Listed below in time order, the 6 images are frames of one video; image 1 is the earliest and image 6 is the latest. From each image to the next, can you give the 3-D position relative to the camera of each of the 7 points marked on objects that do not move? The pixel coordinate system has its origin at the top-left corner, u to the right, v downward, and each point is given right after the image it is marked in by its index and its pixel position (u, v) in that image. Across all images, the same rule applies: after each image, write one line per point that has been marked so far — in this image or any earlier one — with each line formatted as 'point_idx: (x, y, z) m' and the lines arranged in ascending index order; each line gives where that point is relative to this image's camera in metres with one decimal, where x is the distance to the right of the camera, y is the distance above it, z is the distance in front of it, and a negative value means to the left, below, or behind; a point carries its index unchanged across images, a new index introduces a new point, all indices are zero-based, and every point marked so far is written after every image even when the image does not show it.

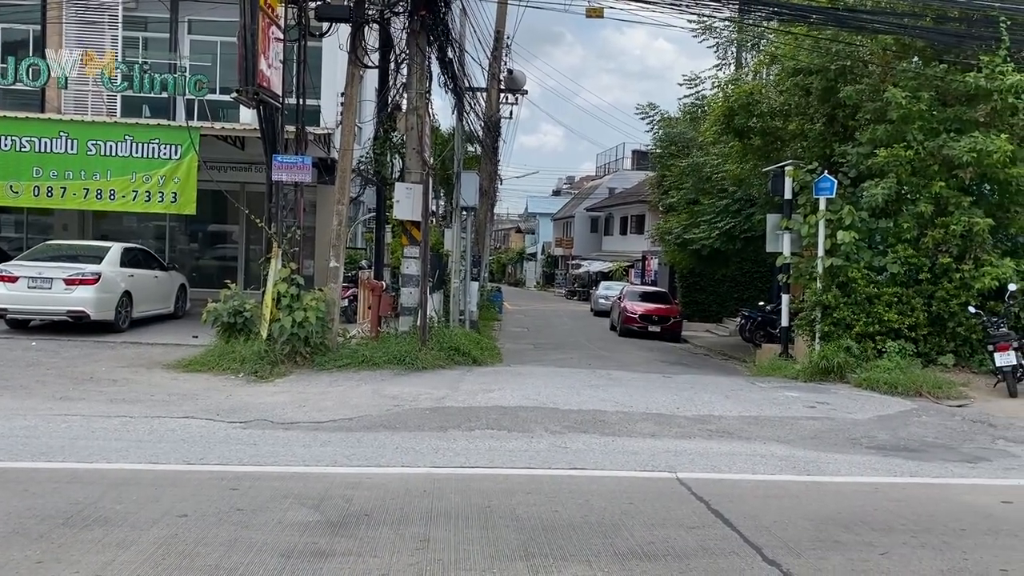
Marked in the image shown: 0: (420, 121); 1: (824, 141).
0: (-1.4, +2.5, +13.0) m
1: (+5.9, +2.8, +16.4) m
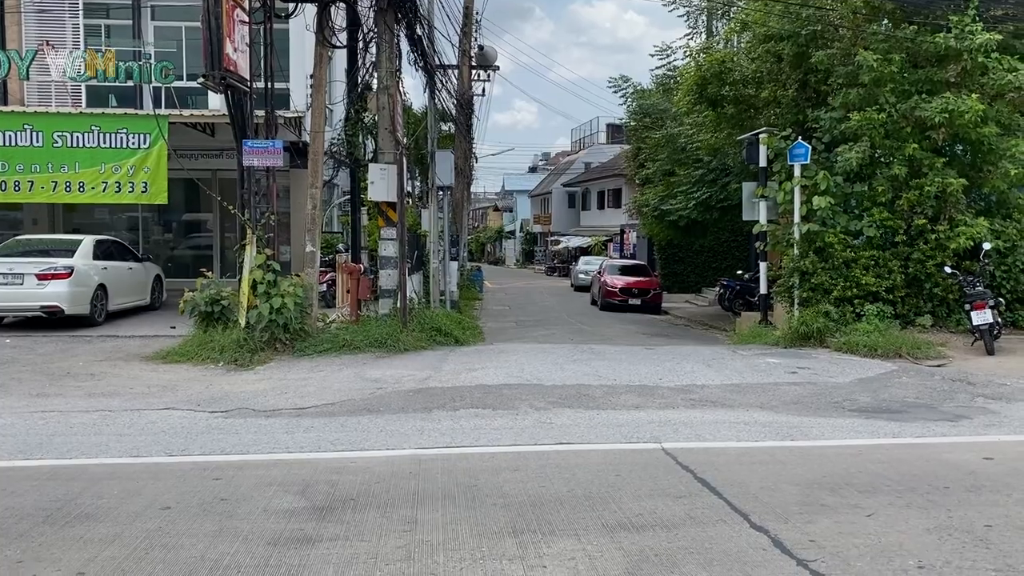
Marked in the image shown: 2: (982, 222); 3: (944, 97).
0: (-1.8, +2.8, +12.9) m
1: (+5.4, +3.4, +16.4) m
2: (+7.4, +1.0, +13.8) m
3: (+6.8, +3.0, +13.7) m
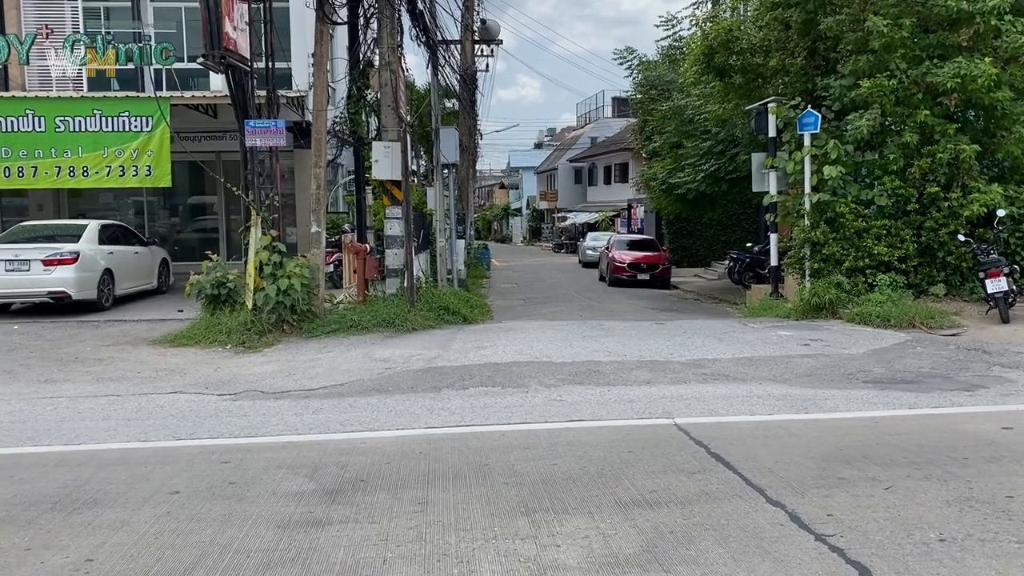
0: (-1.7, +3.1, +12.7) m
1: (+5.4, +3.9, +16.1) m
2: (+7.5, +1.5, +13.6) m
3: (+6.8, +3.5, +13.5) m
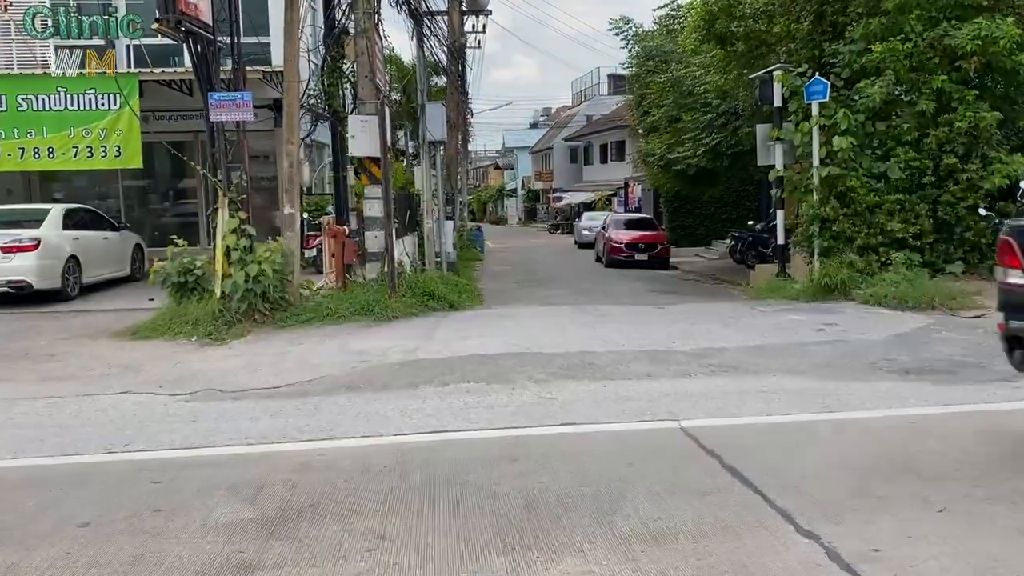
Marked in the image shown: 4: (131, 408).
0: (-1.9, +3.3, +11.8) m
1: (+5.2, +4.3, +15.2) m
2: (+7.3, +1.9, +12.7) m
3: (+6.6, +3.8, +12.5) m
4: (-3.2, -1.0, +7.2) m
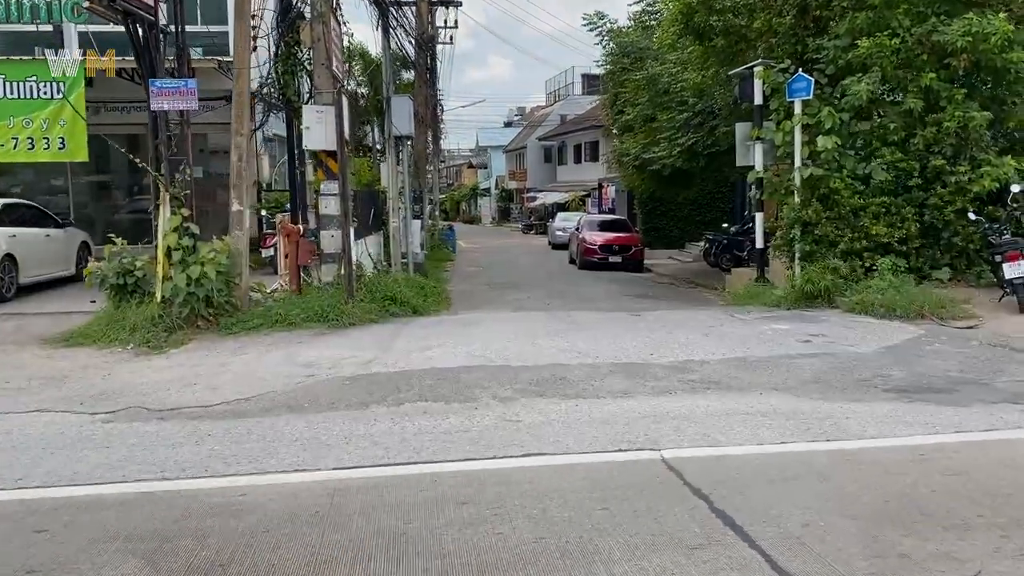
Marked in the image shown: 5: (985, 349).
0: (-2.3, +3.2, +10.9) m
1: (+4.7, +4.2, +14.6) m
2: (+6.9, +1.8, +12.1) m
3: (+6.2, +3.7, +12.0) m
4: (-3.5, -1.0, +6.4) m
5: (+4.6, -0.6, +8.6) m
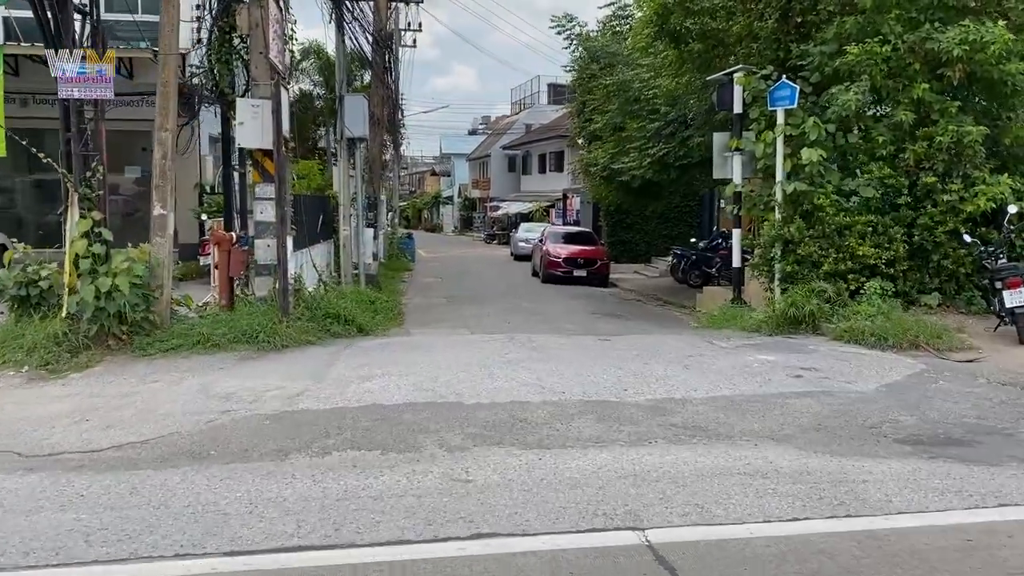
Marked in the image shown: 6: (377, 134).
0: (-2.7, +3.0, +9.8) m
1: (+4.2, +3.8, +13.7) m
2: (+6.4, +1.4, +11.3) m
3: (+5.7, +3.4, +11.2) m
4: (-3.8, -1.1, +5.1) m
5: (+4.2, -0.9, +7.7) m
6: (-3.0, +3.5, +19.8) m
